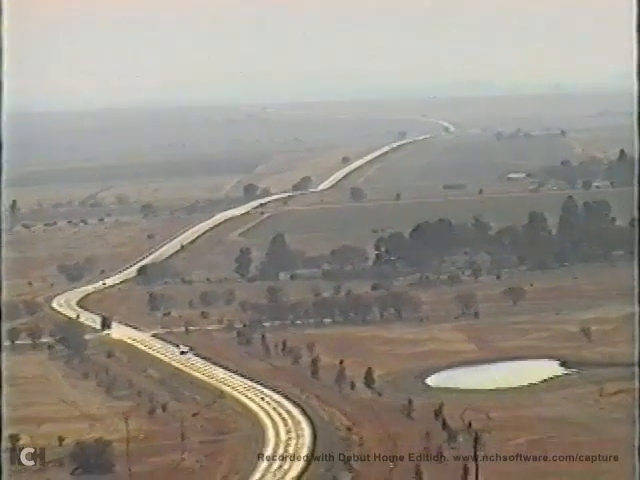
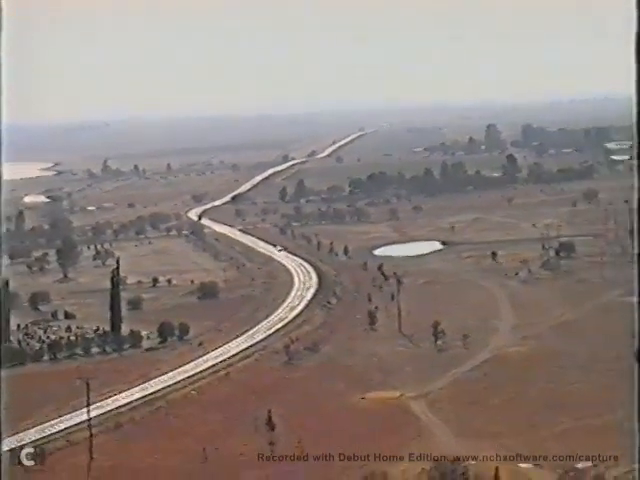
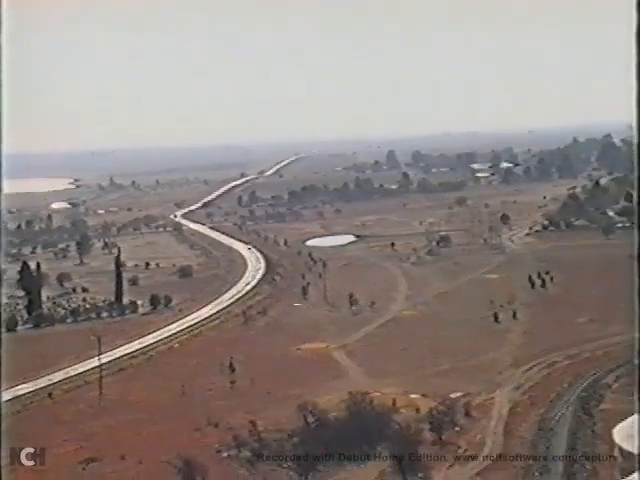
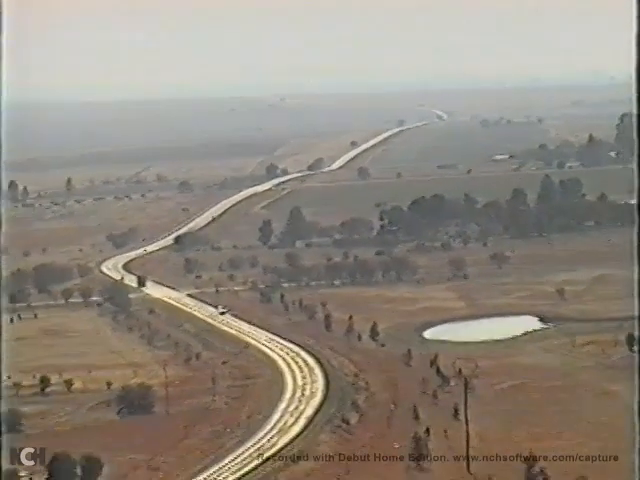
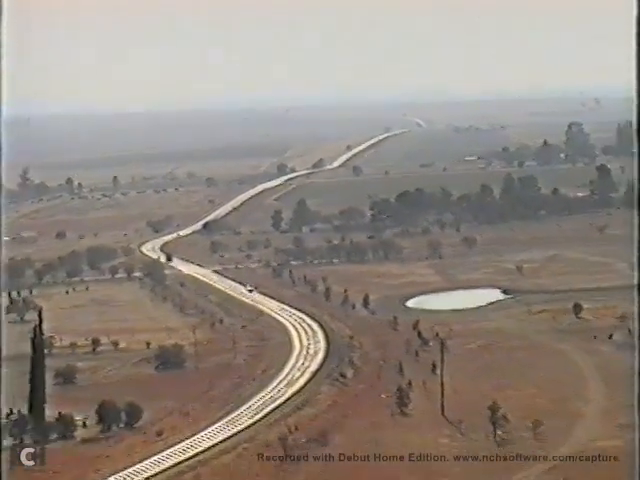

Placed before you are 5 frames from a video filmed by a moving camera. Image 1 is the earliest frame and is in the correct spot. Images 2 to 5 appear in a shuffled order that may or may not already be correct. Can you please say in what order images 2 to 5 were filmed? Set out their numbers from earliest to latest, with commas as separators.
4, 5, 2, 3
